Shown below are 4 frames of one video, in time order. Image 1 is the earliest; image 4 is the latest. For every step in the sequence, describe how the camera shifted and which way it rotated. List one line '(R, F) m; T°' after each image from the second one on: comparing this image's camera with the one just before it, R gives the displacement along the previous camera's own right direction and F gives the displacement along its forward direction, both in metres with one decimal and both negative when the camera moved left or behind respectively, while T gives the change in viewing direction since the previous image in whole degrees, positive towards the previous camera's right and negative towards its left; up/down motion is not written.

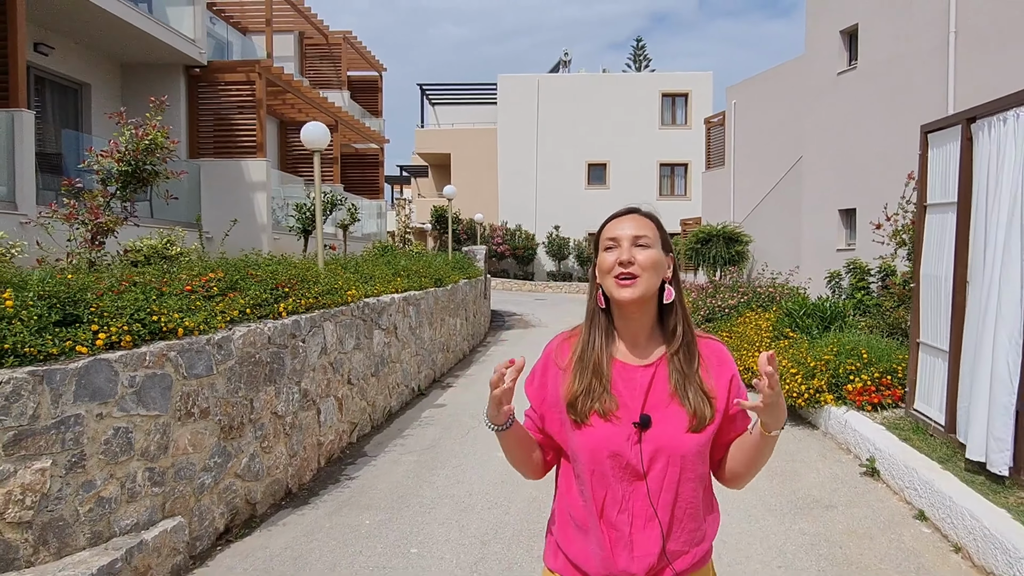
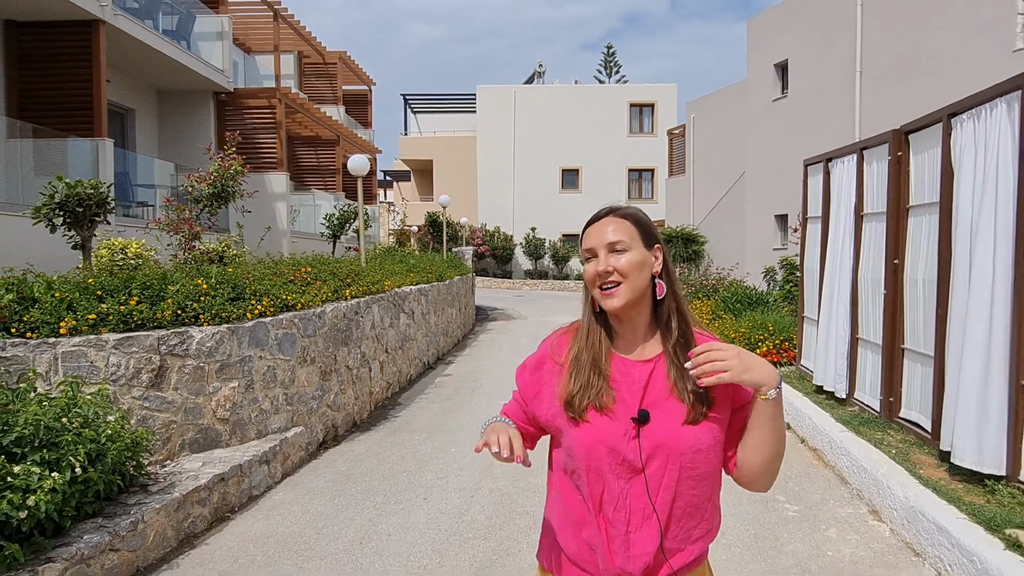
(-0.3, -2.3) m; +2°
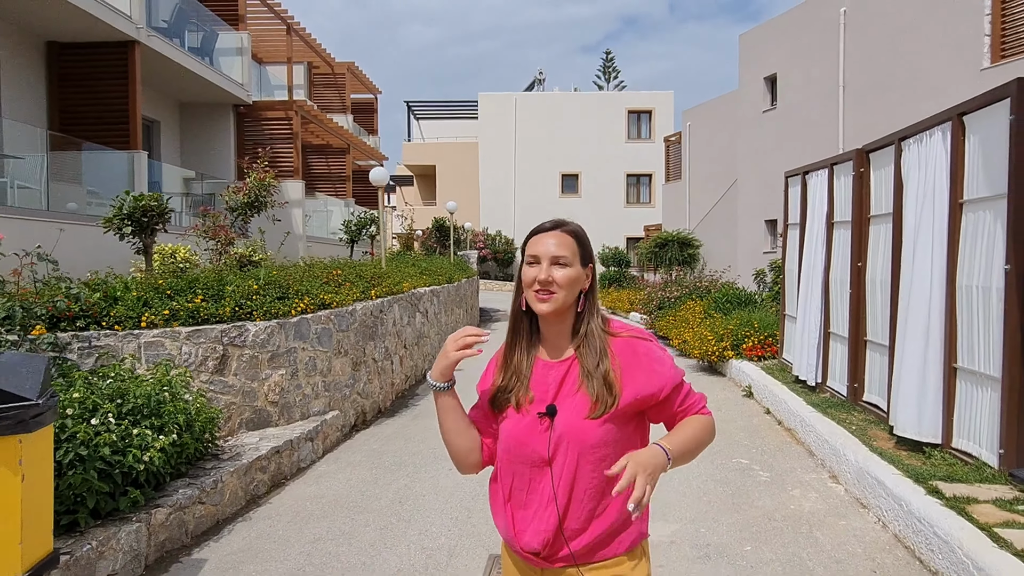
(-0.1, -0.9) m; 0°
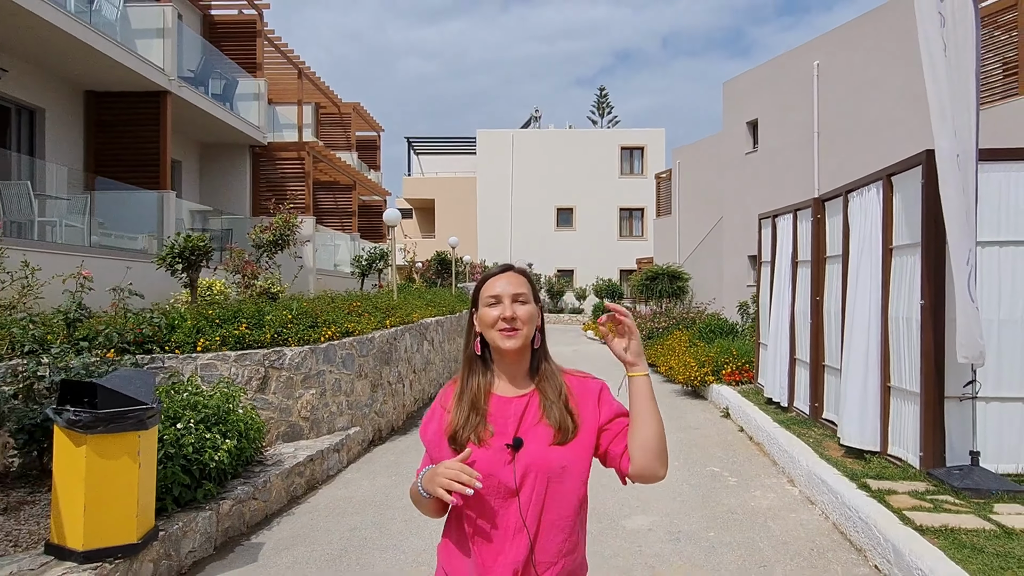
(-0.1, -1.0) m; 0°
